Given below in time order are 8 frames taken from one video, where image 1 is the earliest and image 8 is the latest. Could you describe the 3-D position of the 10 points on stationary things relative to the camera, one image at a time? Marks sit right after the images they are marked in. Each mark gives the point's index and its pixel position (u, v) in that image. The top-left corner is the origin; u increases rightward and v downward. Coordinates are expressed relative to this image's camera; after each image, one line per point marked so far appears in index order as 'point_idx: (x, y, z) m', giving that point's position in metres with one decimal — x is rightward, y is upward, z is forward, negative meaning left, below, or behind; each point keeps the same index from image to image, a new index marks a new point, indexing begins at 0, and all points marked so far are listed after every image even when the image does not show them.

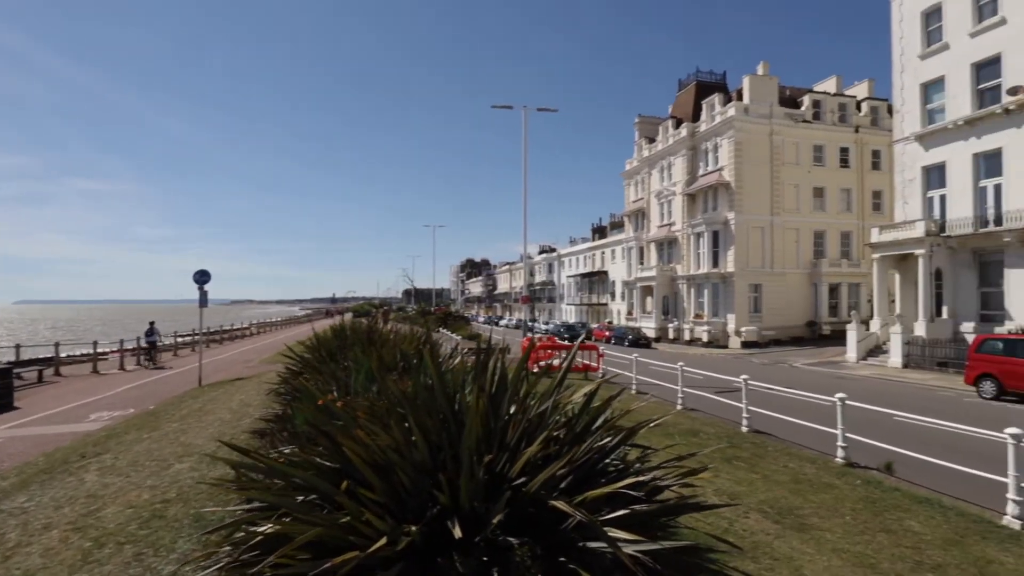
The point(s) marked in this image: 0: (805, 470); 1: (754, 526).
0: (+3.9, -2.4, +7.8) m
1: (+2.3, -2.3, +5.6) m
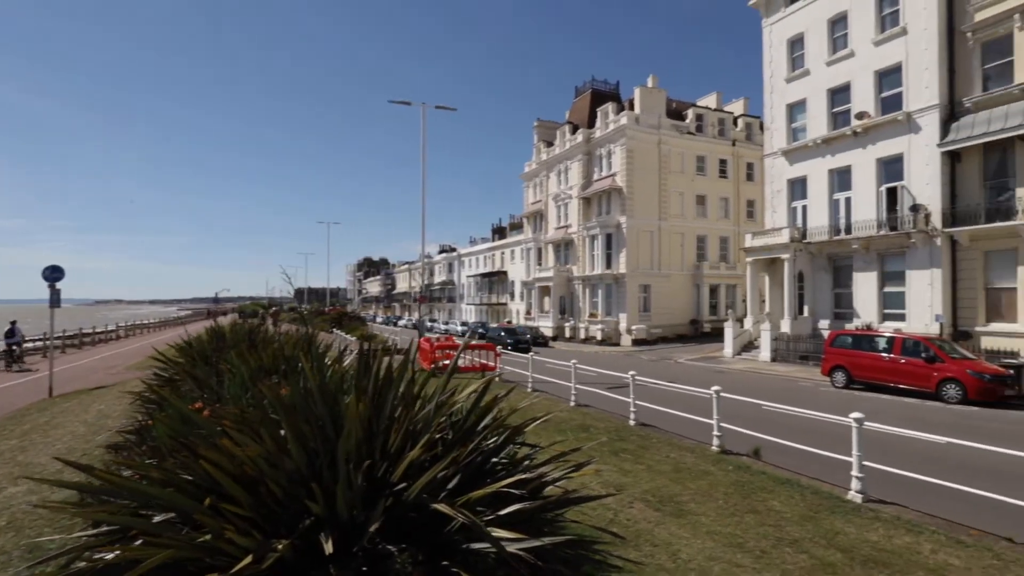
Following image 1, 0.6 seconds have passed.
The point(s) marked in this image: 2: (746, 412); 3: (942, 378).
0: (+2.4, -2.4, +8.3) m
1: (+1.3, -2.3, +5.9) m
2: (+5.3, -2.8, +13.1) m
3: (+12.3, -2.6, +16.6) m
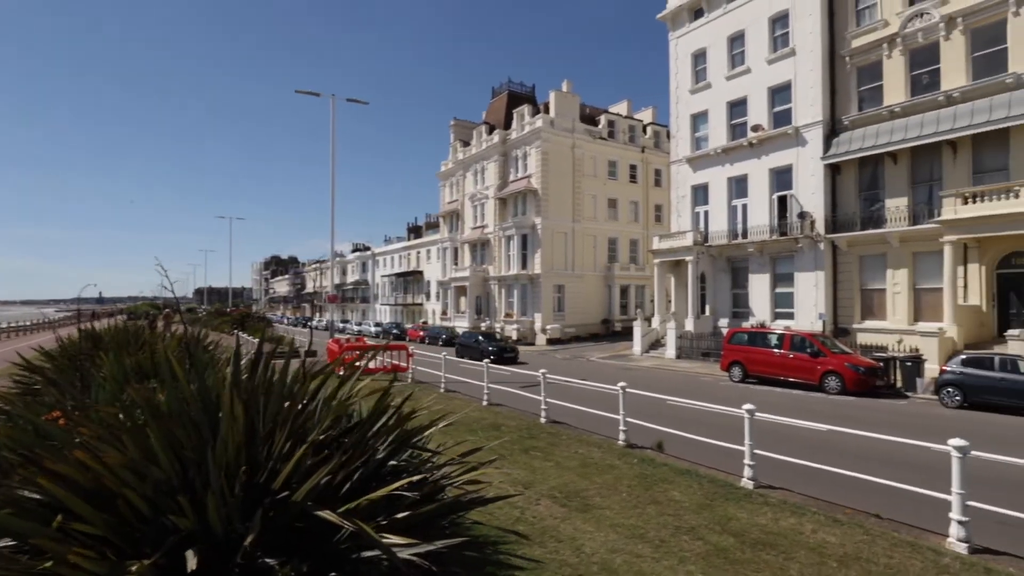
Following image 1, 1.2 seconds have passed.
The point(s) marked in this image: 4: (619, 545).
0: (+1.2, -2.4, +8.5) m
1: (+0.3, -2.3, +5.9) m
2: (+3.3, -2.8, +13.6) m
3: (+9.7, -2.6, +18.1) m
4: (+0.9, -2.3, +5.1) m
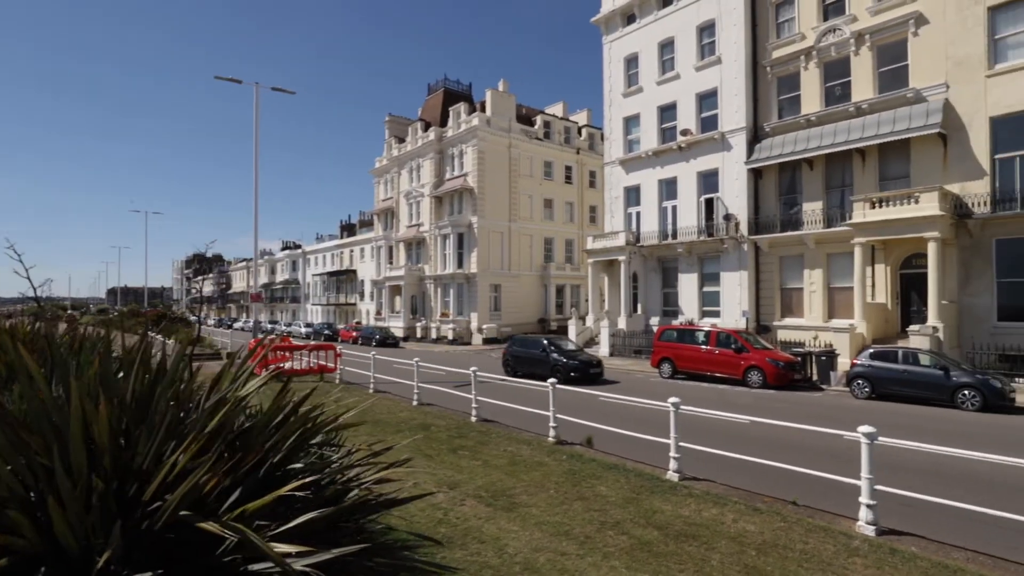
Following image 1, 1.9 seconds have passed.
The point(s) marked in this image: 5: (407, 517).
0: (+0.1, -2.4, +8.4) m
1: (-0.4, -2.2, +5.7) m
2: (+1.7, -2.7, +13.7) m
3: (+7.6, -2.5, +18.9) m
4: (+0.3, -2.2, +5.0) m
5: (-1.0, -2.2, +5.5) m
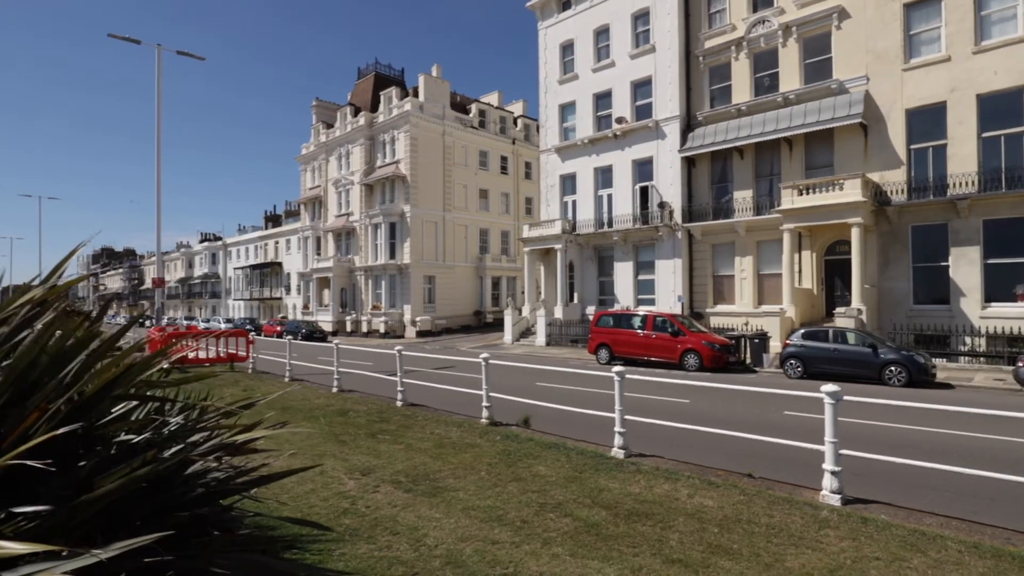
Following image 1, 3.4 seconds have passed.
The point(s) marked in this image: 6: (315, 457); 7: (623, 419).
0: (-0.8, -1.9, +7.5) m
1: (-1.1, -1.7, +4.8) m
2: (+0.2, -2.2, +12.9) m
3: (+5.5, -2.0, +18.7) m
4: (-0.3, -1.7, +4.1) m
5: (-1.6, -1.7, +4.5) m
6: (-2.2, -1.8, +6.3) m
7: (+1.2, -1.5, +6.5) m
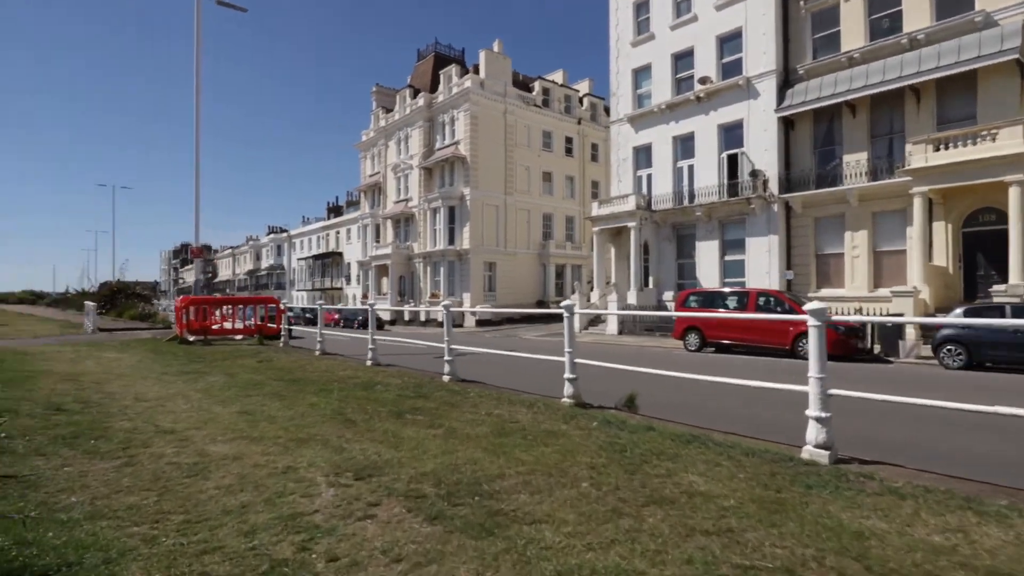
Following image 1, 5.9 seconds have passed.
0: (0.0, -1.1, +4.8) m
1: (-0.5, -0.9, +2.2) m
2: (+1.6, -1.4, +10.2) m
3: (+7.5, -1.2, +15.4) m
4: (+0.2, -0.9, +1.5) m
5: (-1.1, -0.9, +2.0) m
6: (-1.4, -1.0, +3.8) m
7: (+2.0, -0.7, +3.7) m
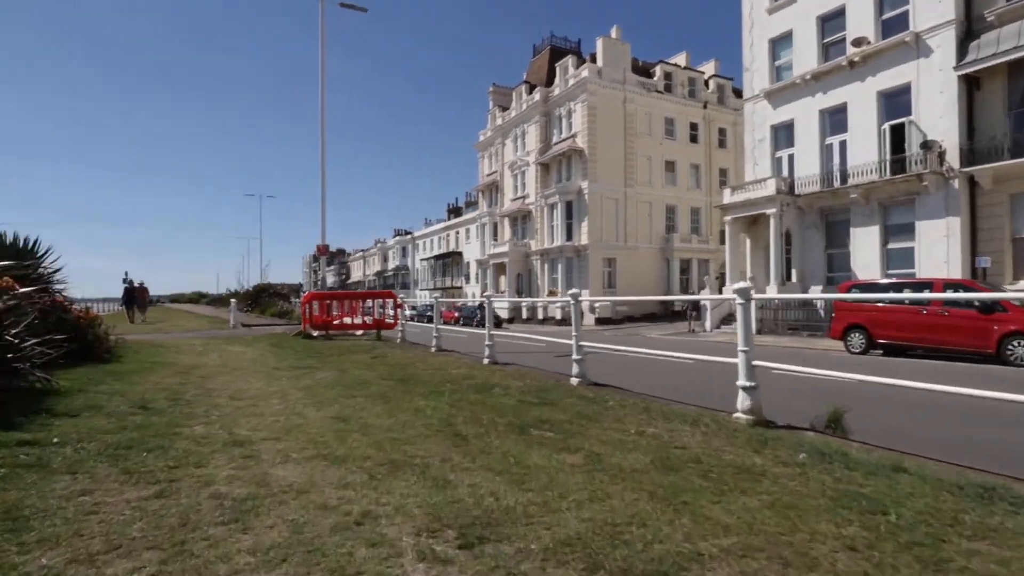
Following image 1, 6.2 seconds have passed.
0: (+1.0, -0.9, +3.5) m
1: (0.0, -0.8, +1.1) m
2: (+3.6, -1.2, +8.5) m
3: (+10.4, -0.9, +12.4) m
4: (+0.5, -0.8, +0.2) m
5: (-0.6, -0.8, +1.0) m
6: (-0.6, -0.9, +2.9) m
7: (+2.7, -0.5, +2.0) m
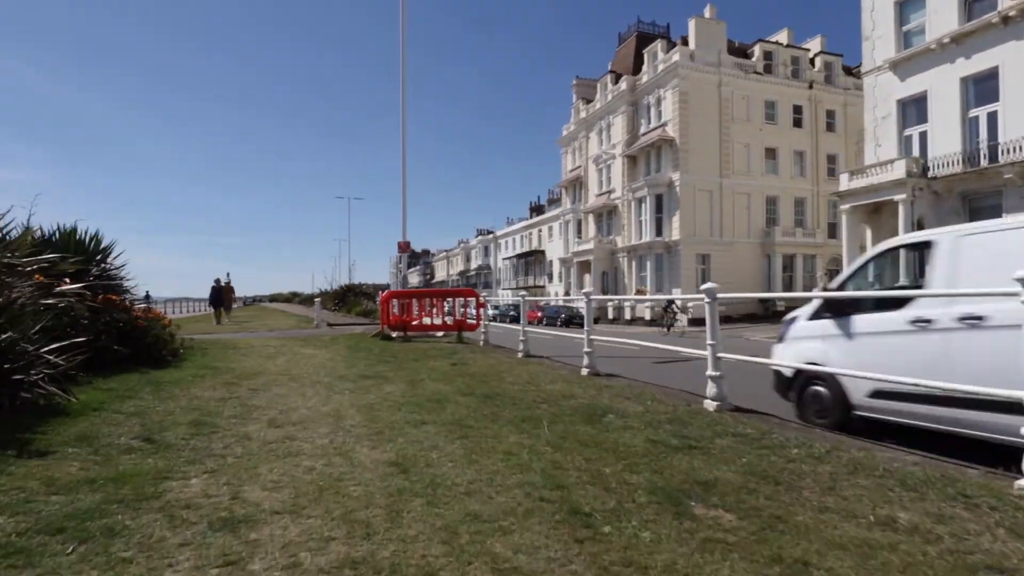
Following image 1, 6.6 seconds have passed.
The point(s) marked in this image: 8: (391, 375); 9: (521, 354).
0: (+1.6, -0.9, +2.0) m
1: (+0.2, -0.7, -0.3) m
2: (+4.8, -1.2, +6.5) m
3: (+12.1, -0.8, +9.5) m
4: (+0.6, -0.7, -1.2) m
5: (-0.4, -0.7, -0.3) m
6: (-0.1, -0.8, +1.6) m
7: (+3.0, -0.4, +0.3) m
8: (-1.5, -1.0, +7.1) m
9: (+0.2, -1.0, +8.8) m
